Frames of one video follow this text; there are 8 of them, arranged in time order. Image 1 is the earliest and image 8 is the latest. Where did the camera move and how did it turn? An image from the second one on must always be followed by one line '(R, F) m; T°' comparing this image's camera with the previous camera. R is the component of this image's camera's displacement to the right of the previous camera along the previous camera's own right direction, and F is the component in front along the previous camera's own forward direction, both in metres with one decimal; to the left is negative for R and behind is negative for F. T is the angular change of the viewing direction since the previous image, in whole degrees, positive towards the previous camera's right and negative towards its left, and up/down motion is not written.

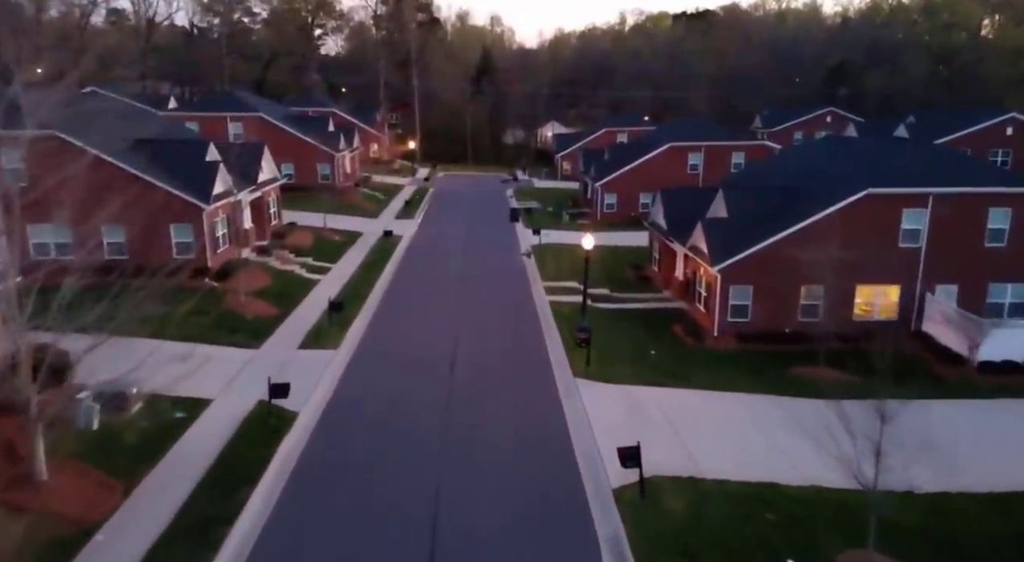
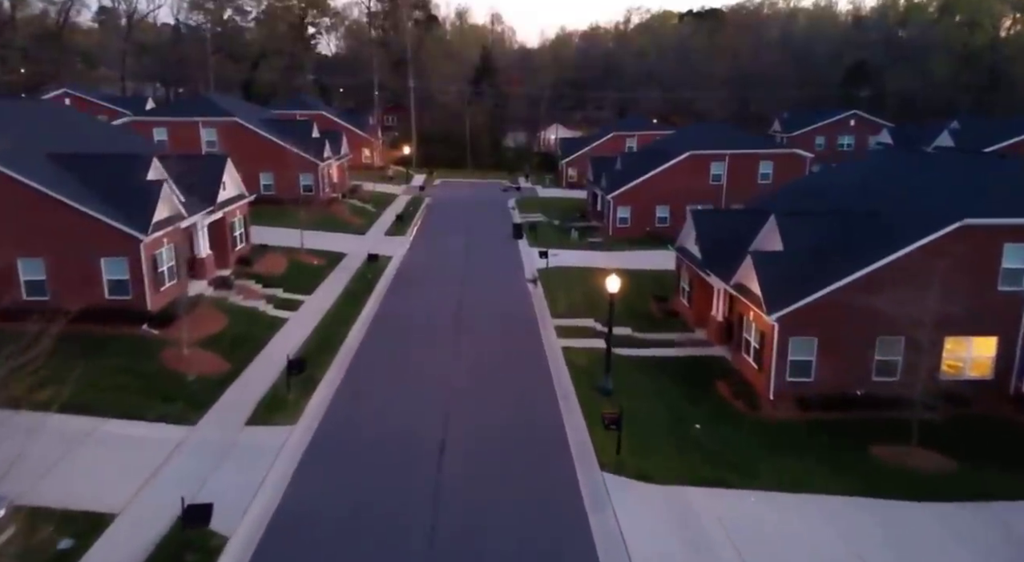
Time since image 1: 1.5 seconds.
(-0.2, +4.3) m; 0°
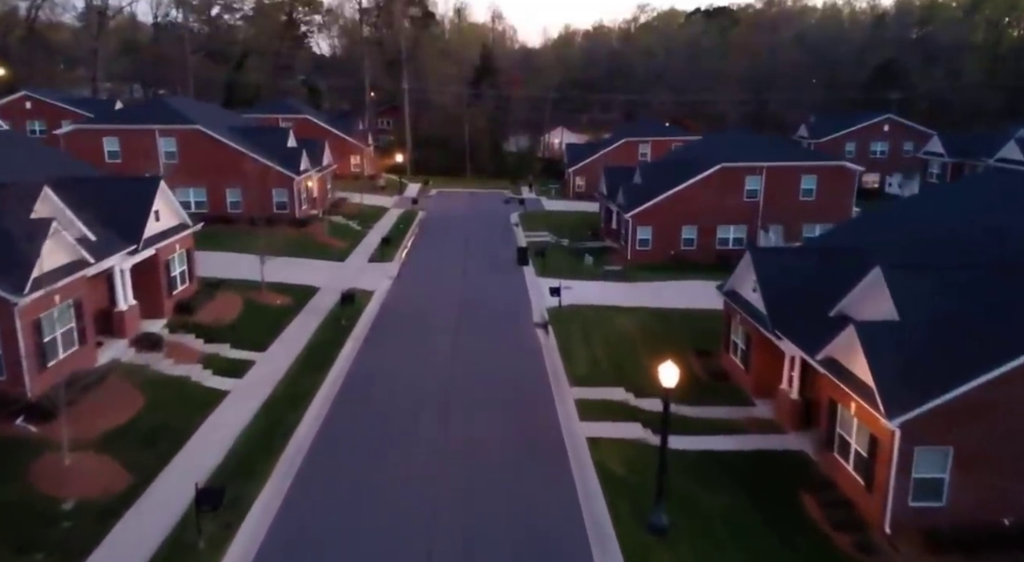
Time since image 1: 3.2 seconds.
(-0.2, +5.3) m; 0°
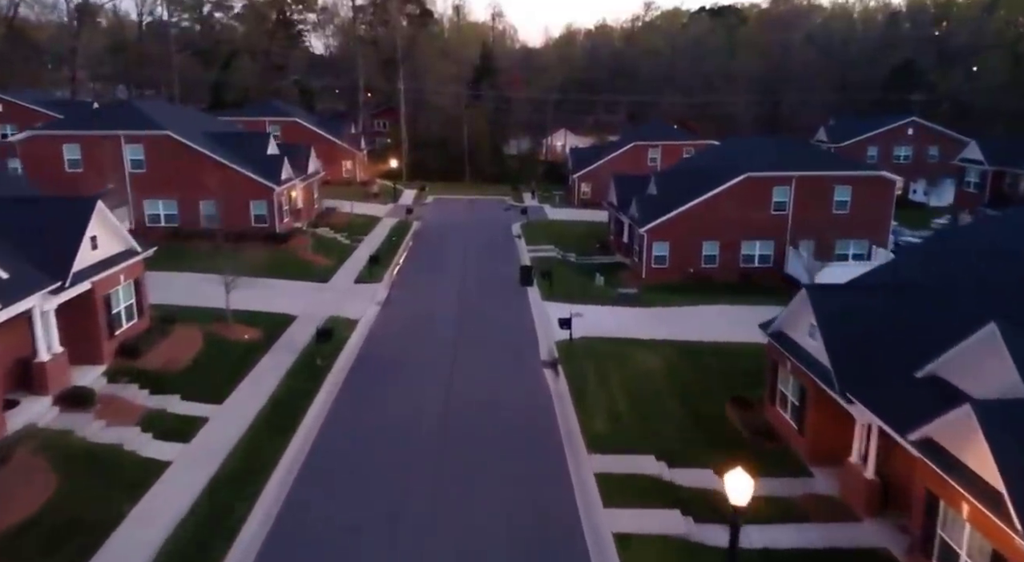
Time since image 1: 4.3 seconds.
(-0.1, +3.3) m; 0°
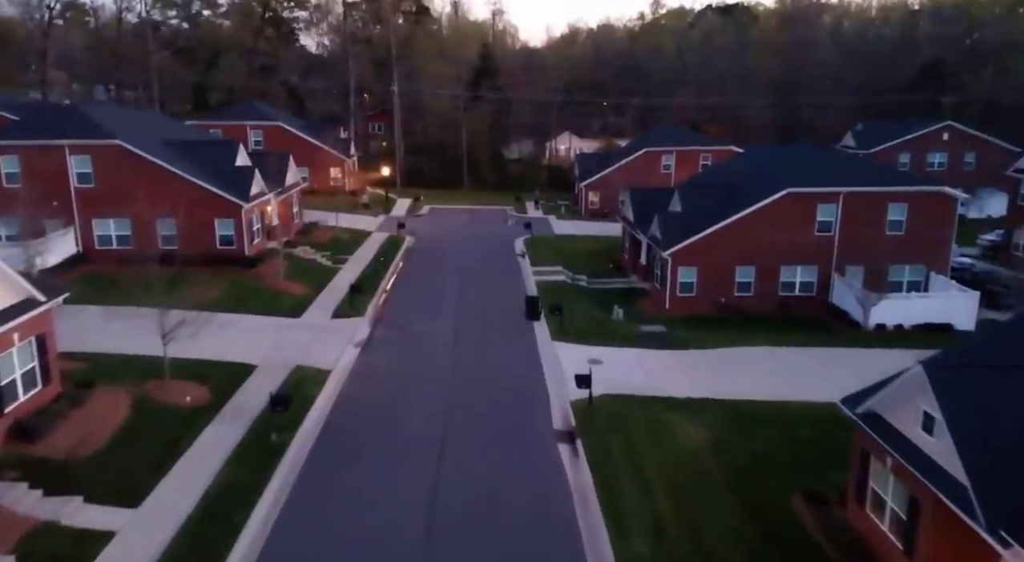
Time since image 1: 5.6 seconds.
(-0.1, +4.1) m; 0°
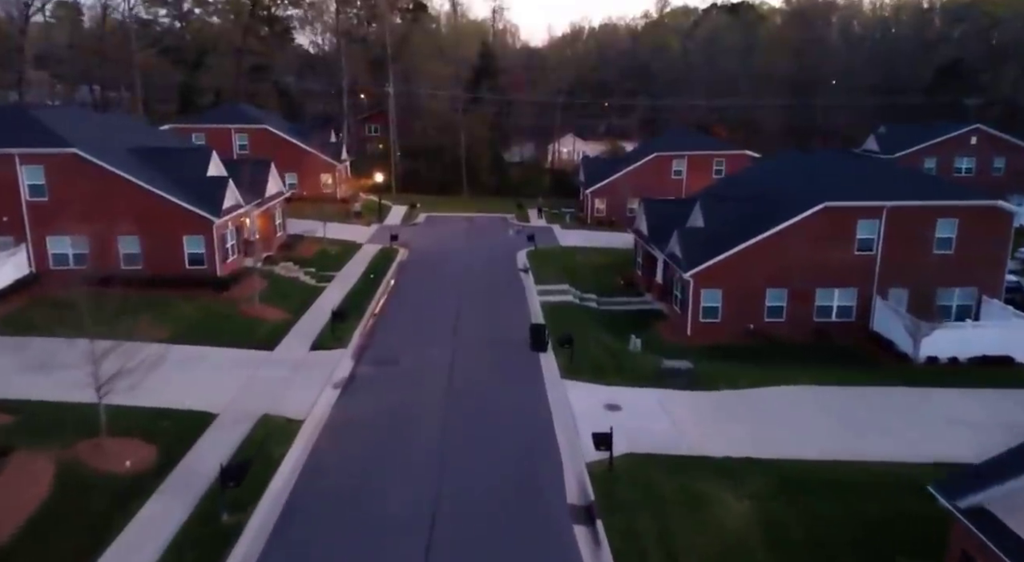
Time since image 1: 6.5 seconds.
(-0.1, +2.9) m; 0°
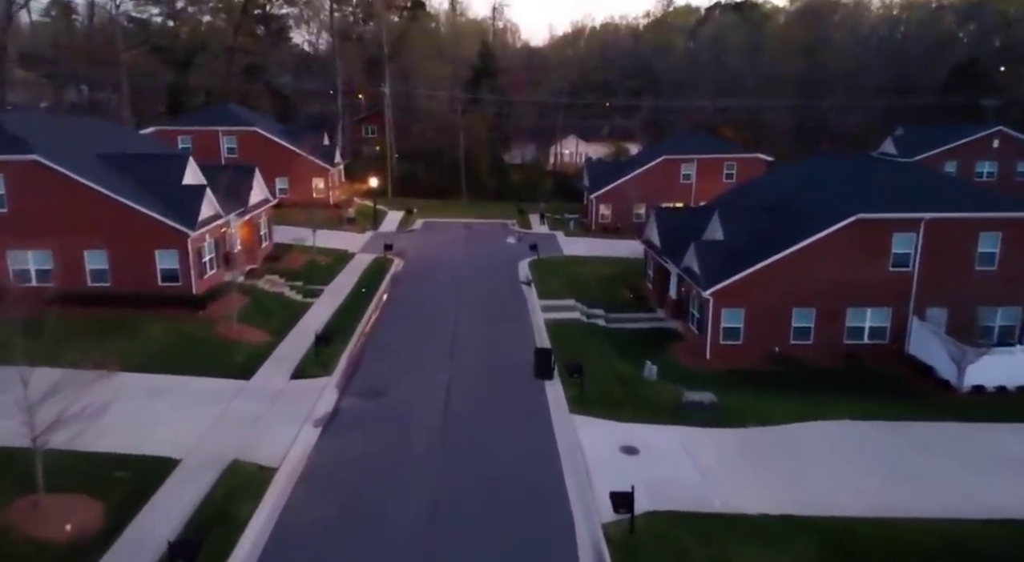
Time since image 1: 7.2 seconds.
(-0.1, +2.1) m; 0°
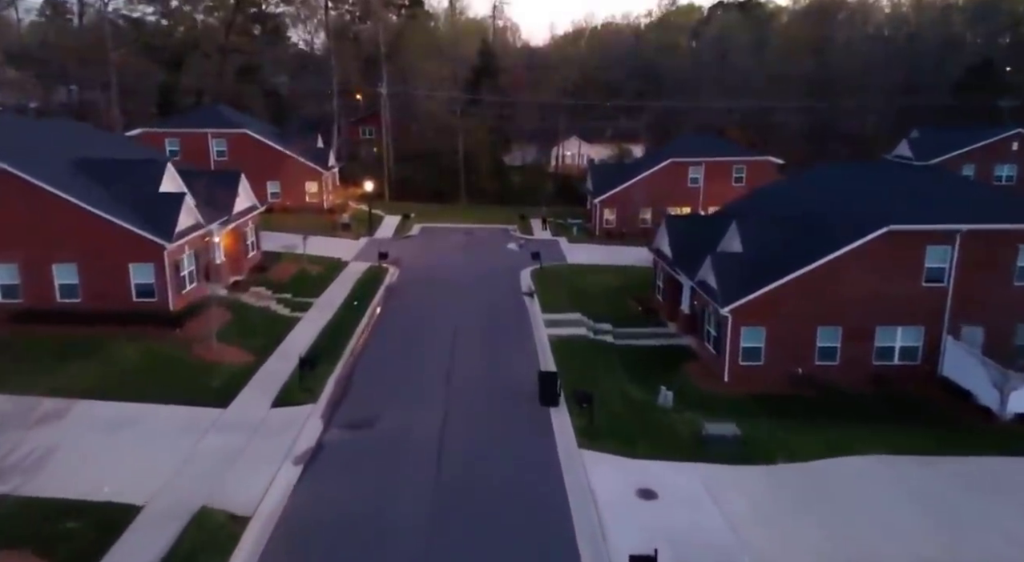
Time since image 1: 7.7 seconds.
(-0.1, +1.7) m; 0°
